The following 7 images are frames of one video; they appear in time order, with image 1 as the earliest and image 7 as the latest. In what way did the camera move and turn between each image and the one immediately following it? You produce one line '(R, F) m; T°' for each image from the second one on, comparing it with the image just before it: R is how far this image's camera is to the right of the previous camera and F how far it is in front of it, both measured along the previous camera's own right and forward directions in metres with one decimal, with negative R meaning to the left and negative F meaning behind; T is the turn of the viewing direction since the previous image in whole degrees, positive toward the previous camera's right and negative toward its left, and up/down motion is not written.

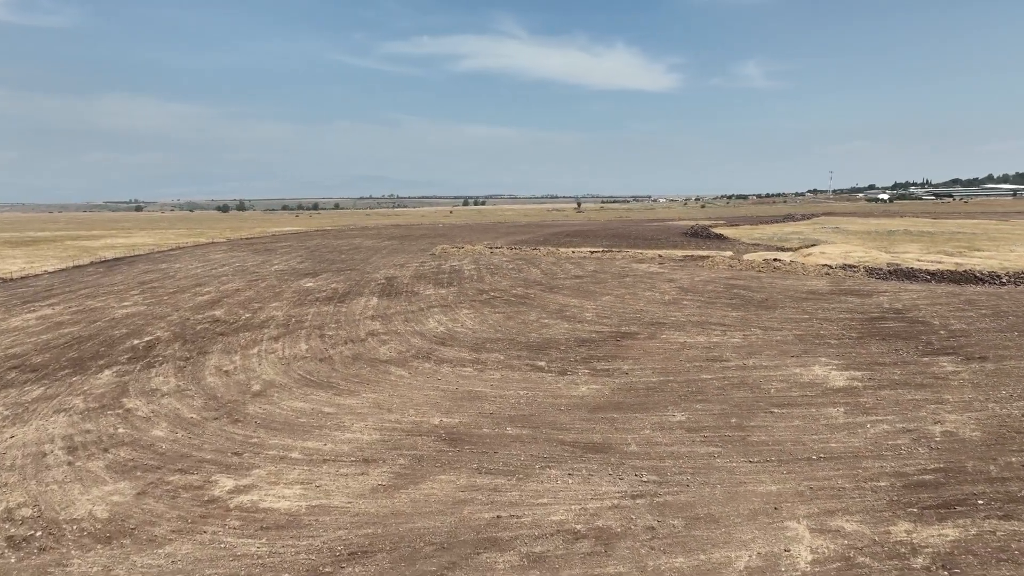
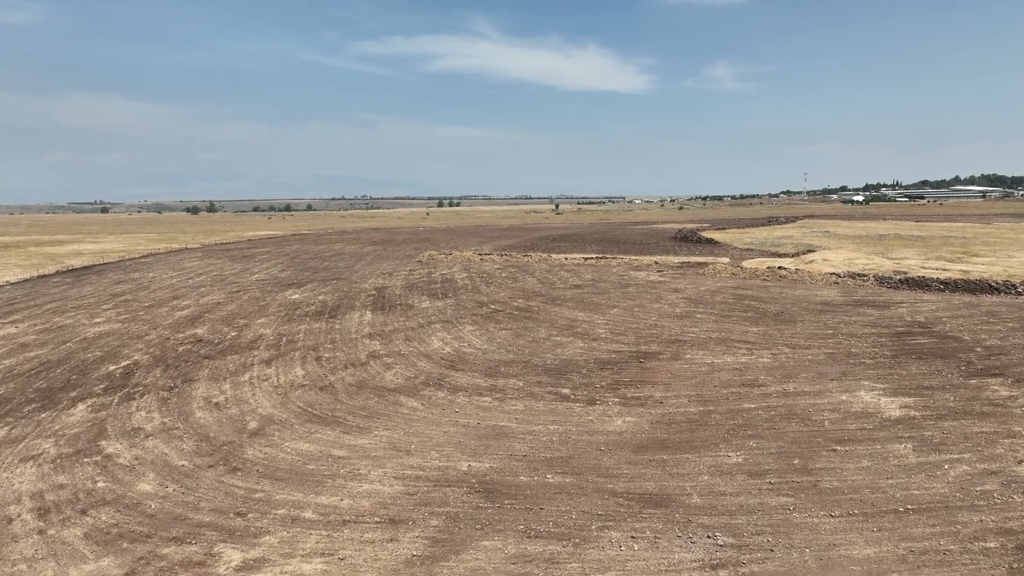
(-0.7, +1.1) m; +2°
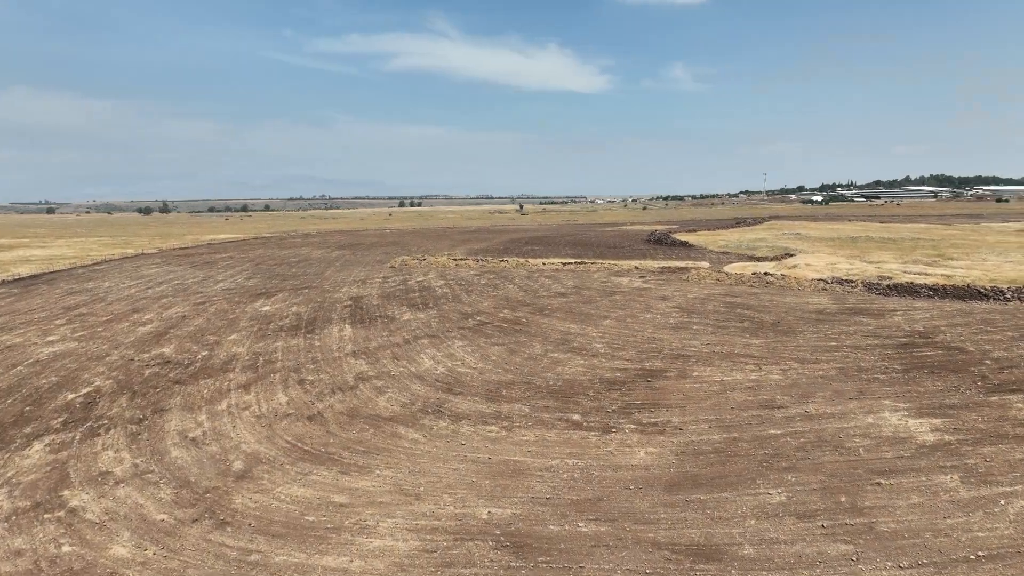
(-0.7, +0.9) m; +3°
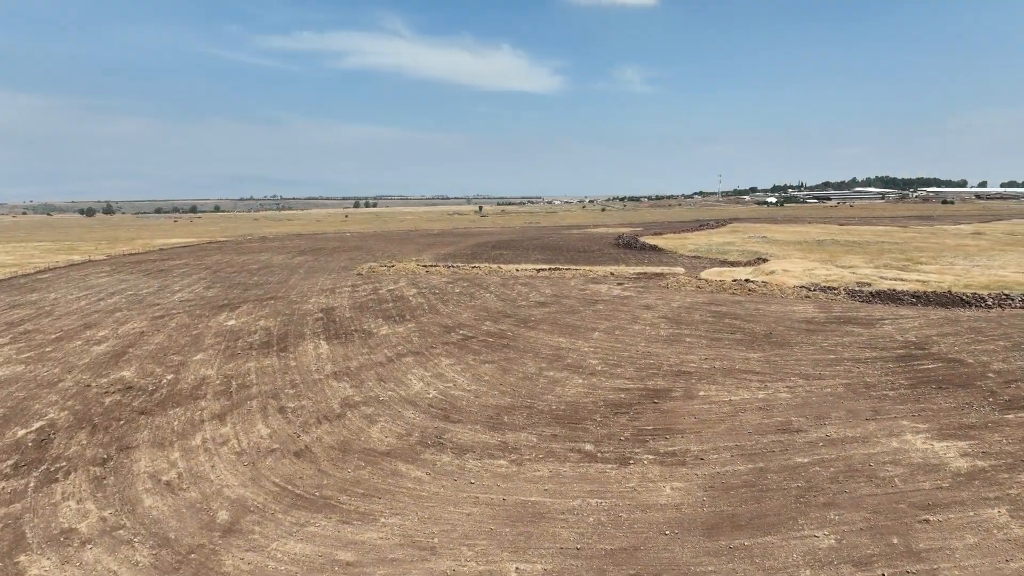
(-0.7, +0.8) m; +4°
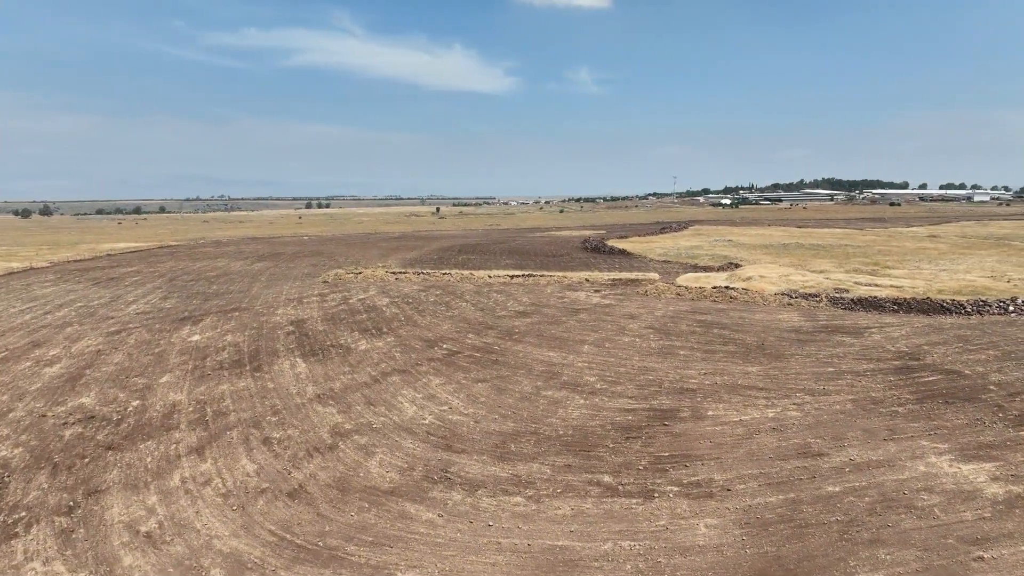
(-0.7, +0.7) m; +4°
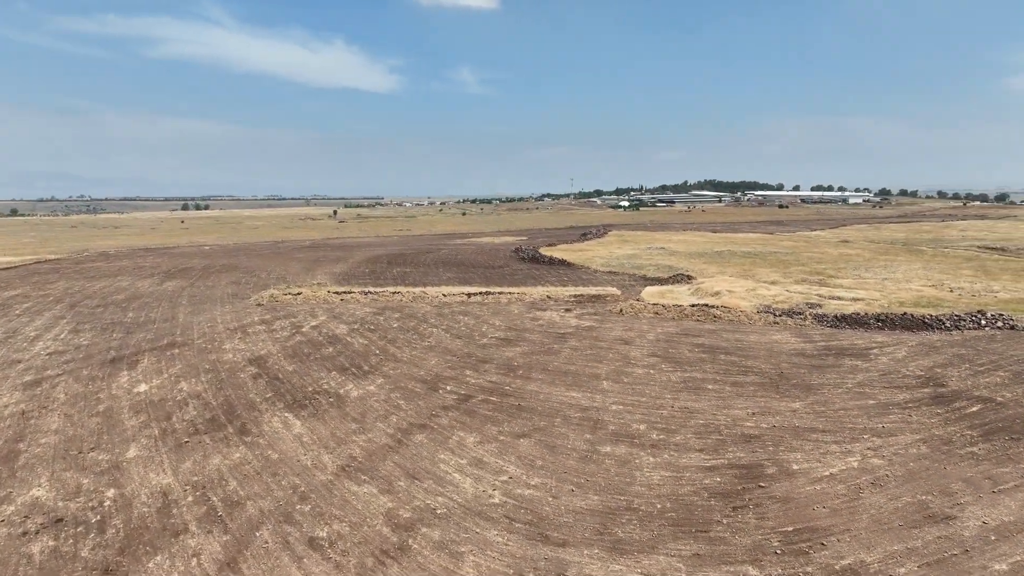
(-2.6, +1.8) m; +9°
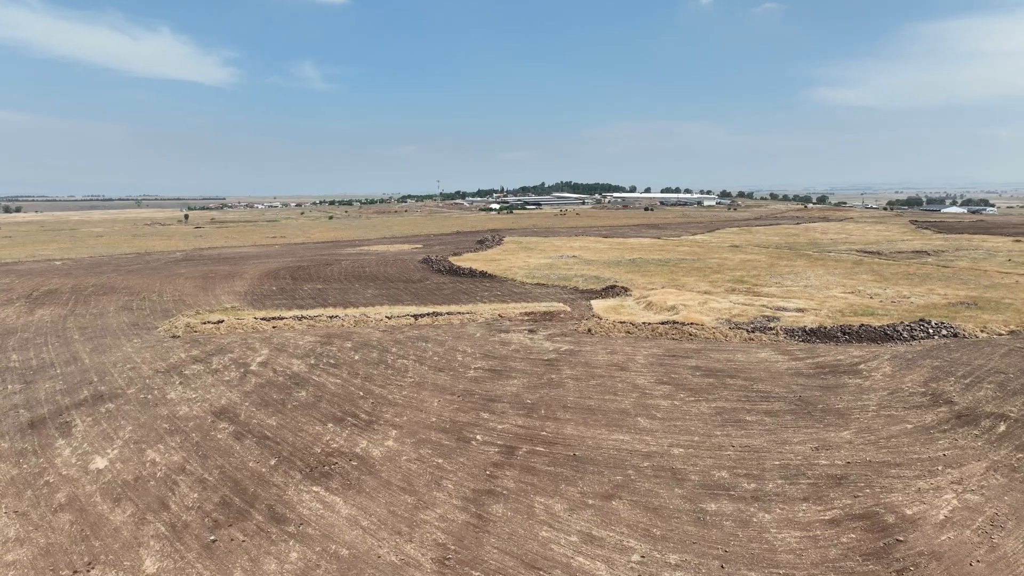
(-3.4, +1.8) m; +12°
